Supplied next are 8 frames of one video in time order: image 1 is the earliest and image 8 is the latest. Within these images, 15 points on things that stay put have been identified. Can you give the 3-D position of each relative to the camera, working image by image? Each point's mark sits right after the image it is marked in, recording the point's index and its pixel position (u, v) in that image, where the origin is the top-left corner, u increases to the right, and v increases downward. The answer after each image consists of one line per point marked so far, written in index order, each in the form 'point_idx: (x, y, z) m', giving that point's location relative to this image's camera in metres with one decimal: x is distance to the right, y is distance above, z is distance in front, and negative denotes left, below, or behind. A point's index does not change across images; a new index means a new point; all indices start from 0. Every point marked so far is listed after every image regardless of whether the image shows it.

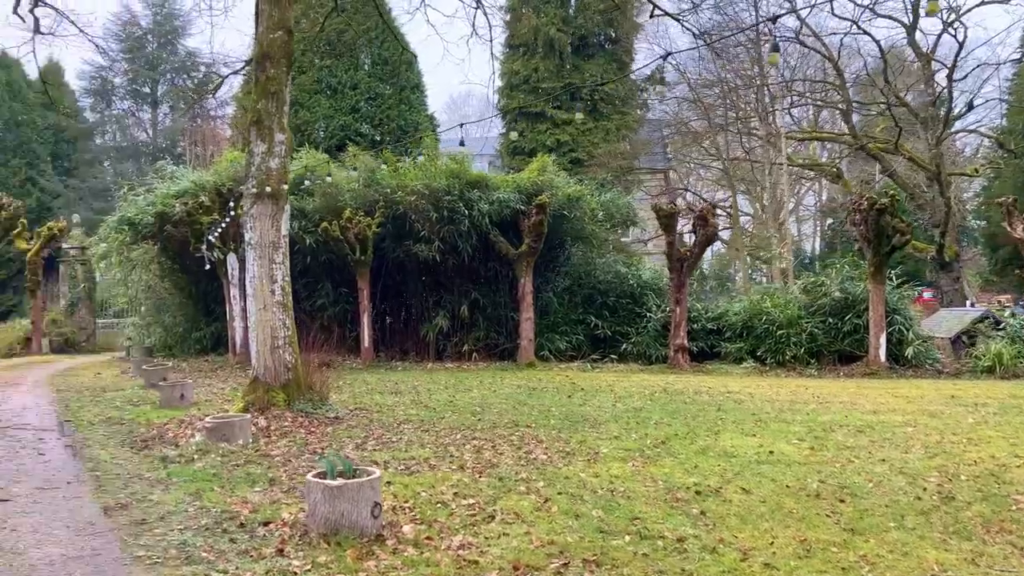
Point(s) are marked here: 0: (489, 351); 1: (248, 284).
0: (-0.5, -1.2, +15.4) m
1: (-2.7, 0.0, +8.2) m
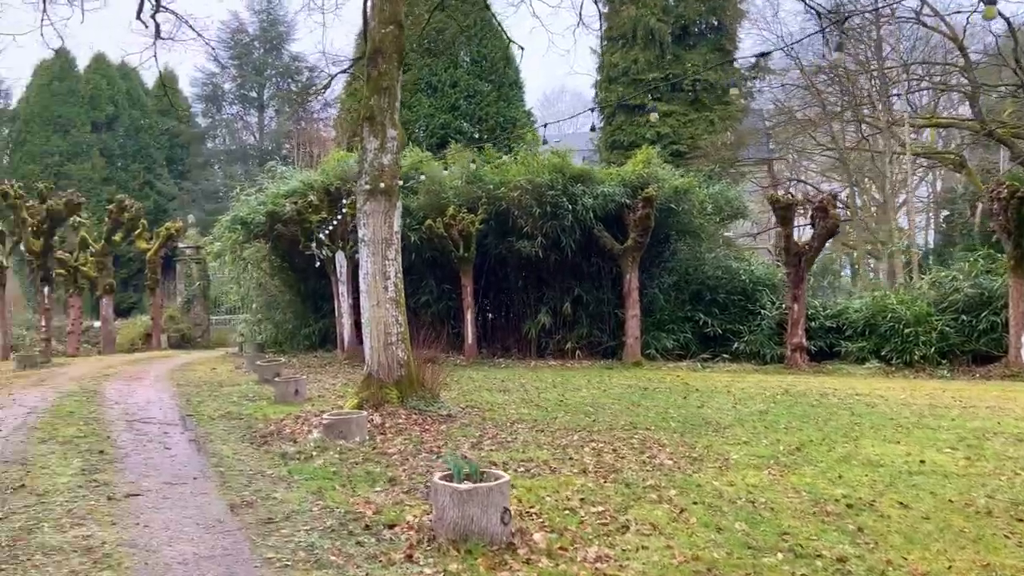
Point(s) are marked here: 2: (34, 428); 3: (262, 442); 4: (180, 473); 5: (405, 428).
0: (+1.5, -1.1, +15.1) m
1: (-1.5, +0.1, +8.2) m
2: (-4.6, -1.3, +7.8) m
3: (-2.2, -1.4, +7.2) m
4: (-2.4, -1.3, +5.9) m
5: (-1.0, -1.3, +7.4) m
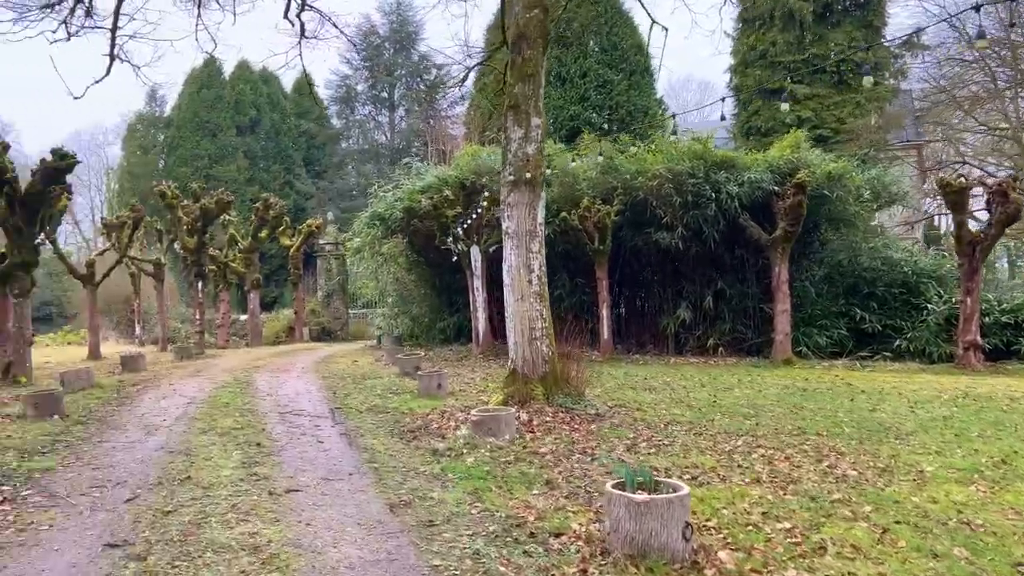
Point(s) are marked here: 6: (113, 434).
0: (+4.0, -1.0, +14.4) m
1: (-0.1, +0.1, +8.0) m
2: (-3.1, -1.3, +8.0) m
3: (-0.9, -1.3, +7.1) m
4: (-1.3, -1.3, +5.8) m
5: (+0.4, -1.2, +7.1) m
6: (-3.6, -1.3, +7.4) m
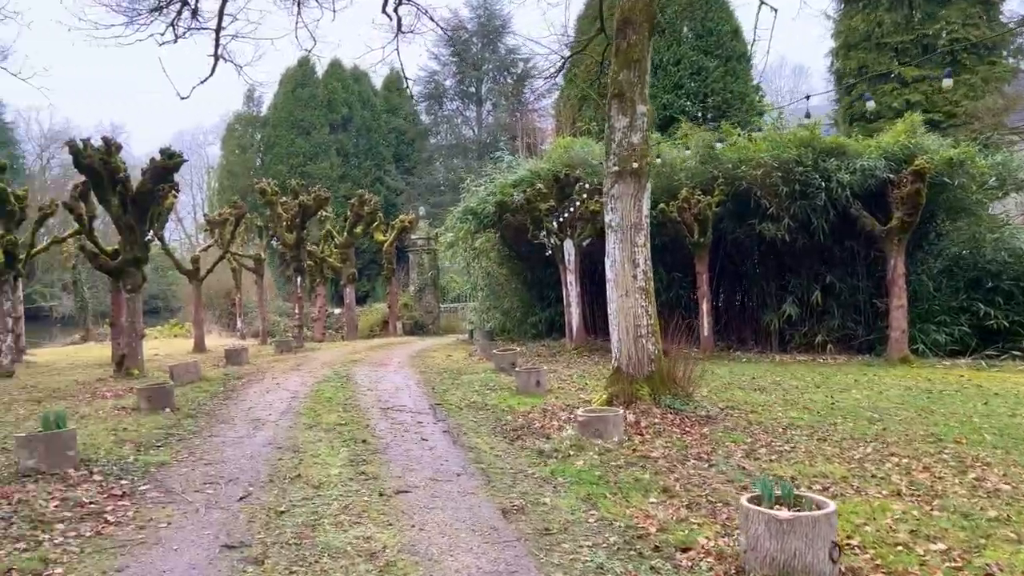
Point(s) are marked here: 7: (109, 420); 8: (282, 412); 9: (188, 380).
0: (+5.6, -0.9, +13.7) m
1: (+0.9, +0.2, +7.7) m
2: (-2.1, -1.3, +8.1) m
3: (0.0, -1.3, +6.9) m
4: (-0.5, -1.3, +5.7) m
5: (+1.3, -1.2, +6.8) m
6: (-2.7, -1.3, +7.5) m
7: (-3.9, -1.3, +8.0) m
8: (-2.3, -1.3, +8.3) m
9: (-4.3, -1.2, +10.9) m
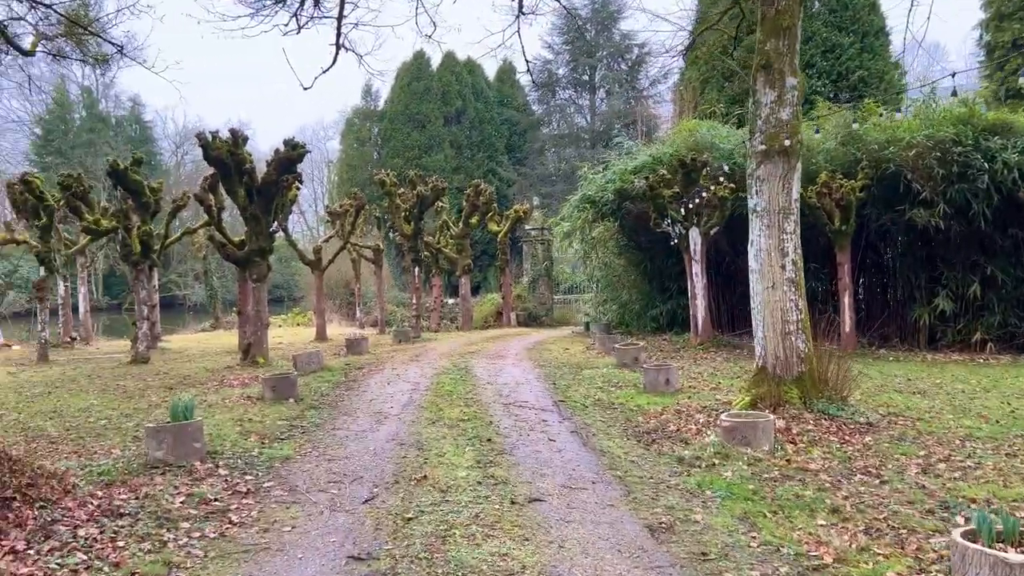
0: (+7.5, -0.8, +12.3) m
1: (+2.1, +0.2, +7.0) m
2: (-0.9, -1.2, +7.8) m
3: (+1.1, -1.2, +6.4) m
4: (+0.4, -1.2, +5.3) m
5: (+2.3, -1.1, +6.1) m
6: (-1.5, -1.2, +7.3) m
7: (-2.7, -1.2, +8.0) m
8: (-1.1, -1.2, +8.1) m
9: (-2.7, -1.1, +11.0) m
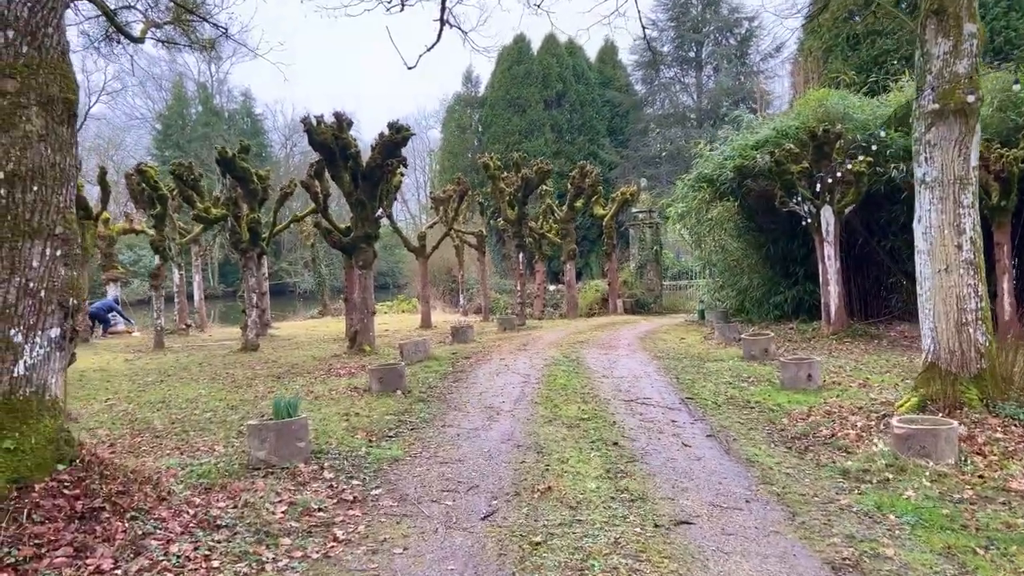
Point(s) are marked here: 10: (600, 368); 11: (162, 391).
0: (+9.1, -0.6, +10.7) m
1: (+3.1, +0.4, +6.0) m
2: (+0.2, -1.0, +7.2) m
3: (+2.0, -1.1, +5.5) m
4: (+1.2, -1.1, +4.5) m
5: (+3.2, -1.0, +5.1) m
6: (-0.5, -1.1, +6.8) m
7: (-1.6, -1.1, +7.6) m
8: (0.0, -1.0, +7.5) m
9: (-1.2, -0.9, +10.6) m
10: (+1.0, -0.9, +9.4) m
11: (-3.9, -1.2, +9.1) m
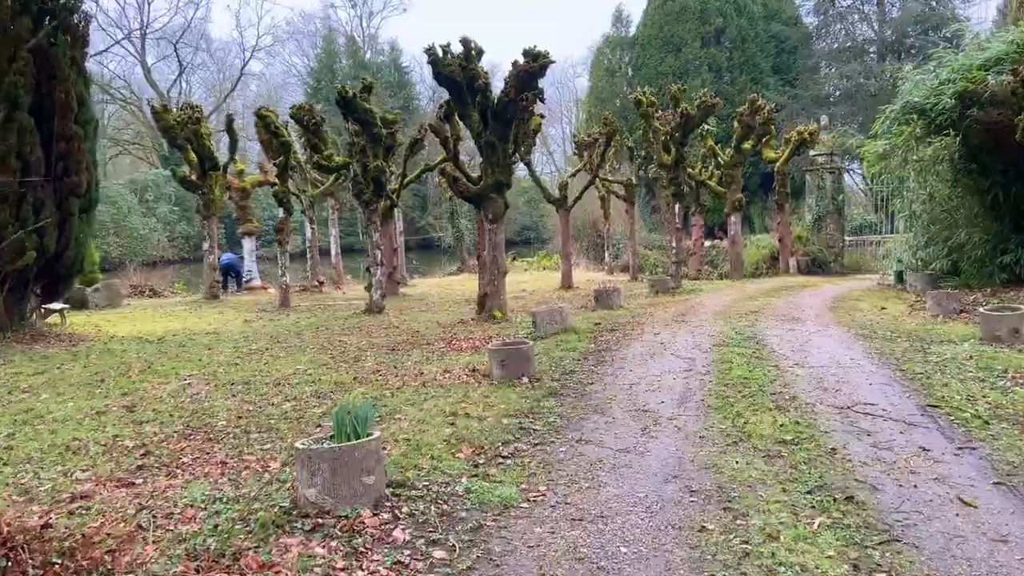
0: (+10.6, -0.2, +7.0) m
1: (+3.9, +0.5, +3.5) m
2: (+1.3, -0.8, +5.2) m
3: (+2.7, -0.9, +3.3) m
4: (+1.7, -1.0, +2.4) m
5: (+3.8, -0.9, +2.7) m
6: (+0.5, -0.8, +5.0) m
7: (-0.4, -0.8, +6.0) m
8: (+1.2, -0.8, +5.5) m
9: (+0.4, -0.5, +8.8) m
10: (+2.5, -0.6, +7.3) m
11: (-2.4, -0.7, +7.8) m
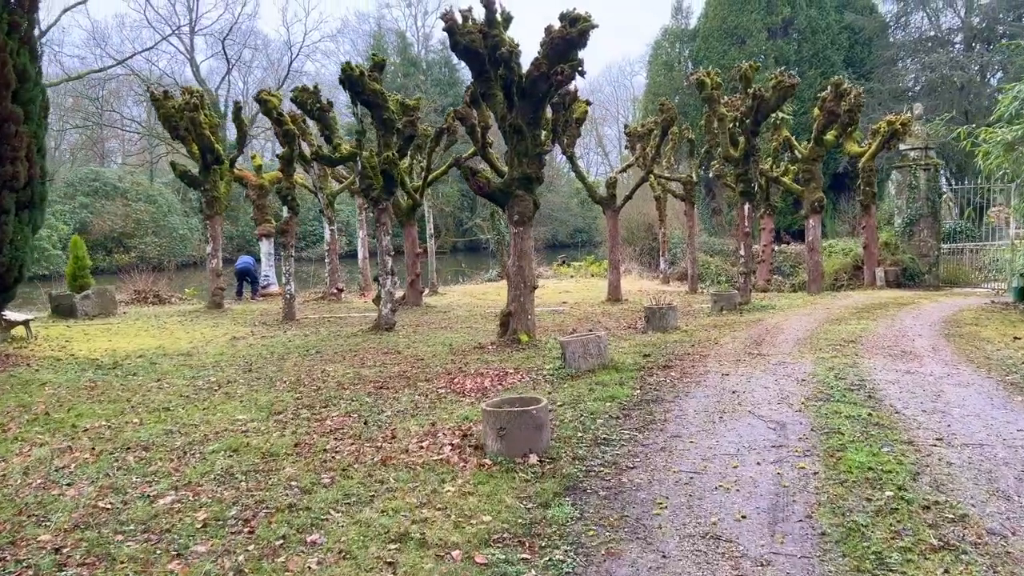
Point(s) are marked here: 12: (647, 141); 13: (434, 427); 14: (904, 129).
0: (+10.6, -0.6, +4.3) m
1: (+3.7, +0.3, +1.2) m
2: (+1.2, -1.0, +3.1) m
3: (+2.5, -1.2, +1.1) m
4: (+1.5, -1.2, +0.3) m
5: (+3.6, -1.1, +0.4) m
6: (+0.4, -1.0, +2.9) m
7: (-0.4, -0.9, +4.0) m
8: (+1.1, -1.0, +3.4) m
9: (+0.6, -0.7, +6.7) m
10: (+2.5, -0.8, +5.1) m
11: (-2.3, -0.9, +5.9) m
12: (+2.7, +3.0, +16.4) m
13: (-0.5, -0.9, +5.2) m
14: (+7.3, +3.0, +15.1) m
